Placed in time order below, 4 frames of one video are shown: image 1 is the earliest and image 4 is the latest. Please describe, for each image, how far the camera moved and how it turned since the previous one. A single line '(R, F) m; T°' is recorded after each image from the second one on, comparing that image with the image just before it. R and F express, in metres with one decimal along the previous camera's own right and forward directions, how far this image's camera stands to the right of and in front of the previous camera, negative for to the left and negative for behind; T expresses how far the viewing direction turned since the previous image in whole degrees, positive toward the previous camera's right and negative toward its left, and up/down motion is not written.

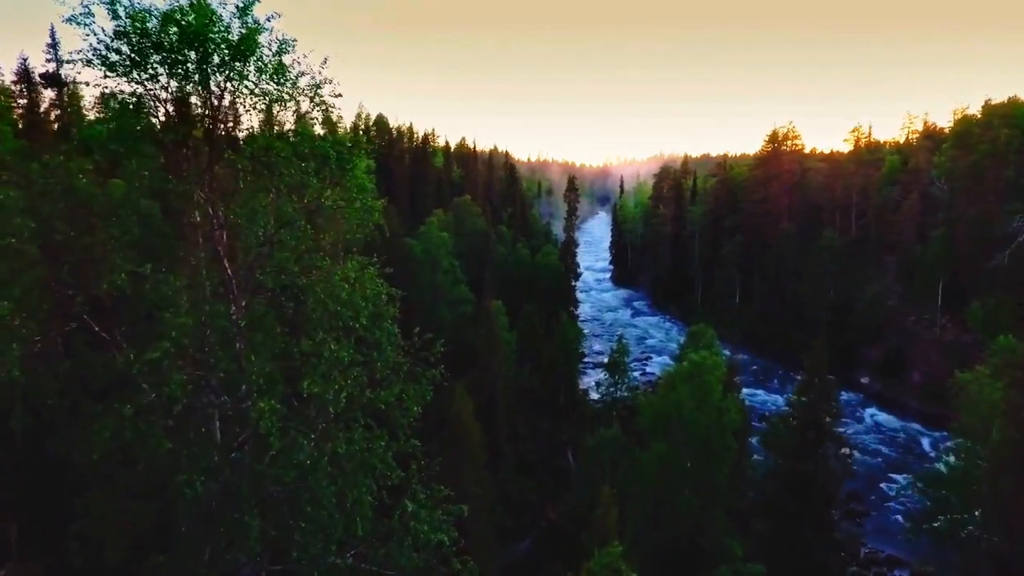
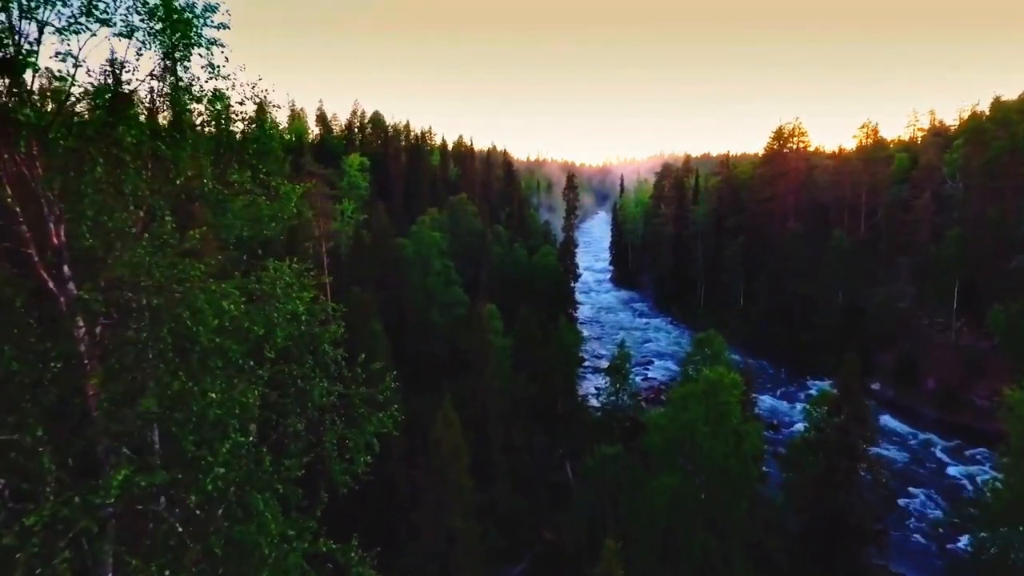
(+0.3, +2.5) m; 0°
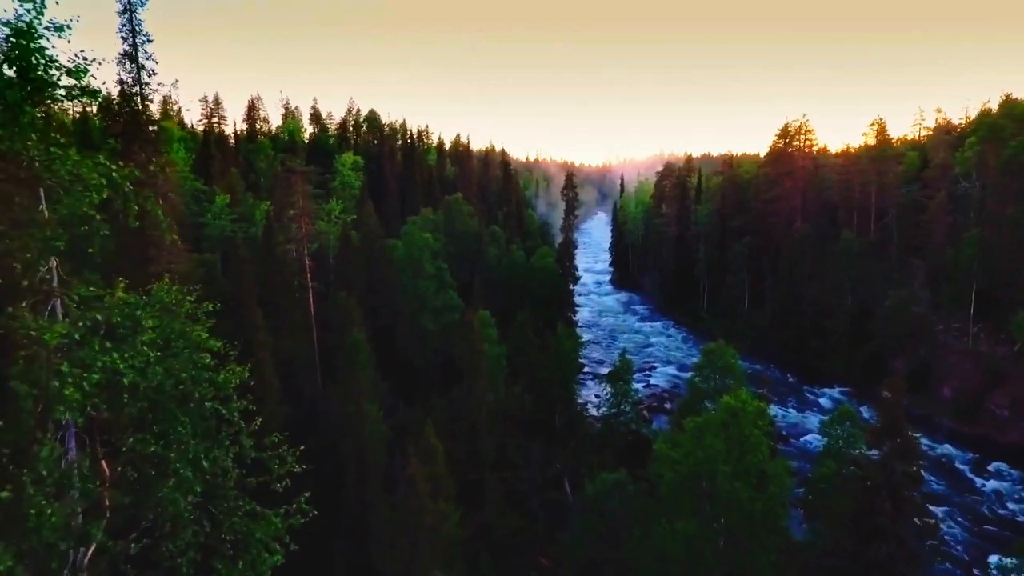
(+0.3, +2.6) m; 0°
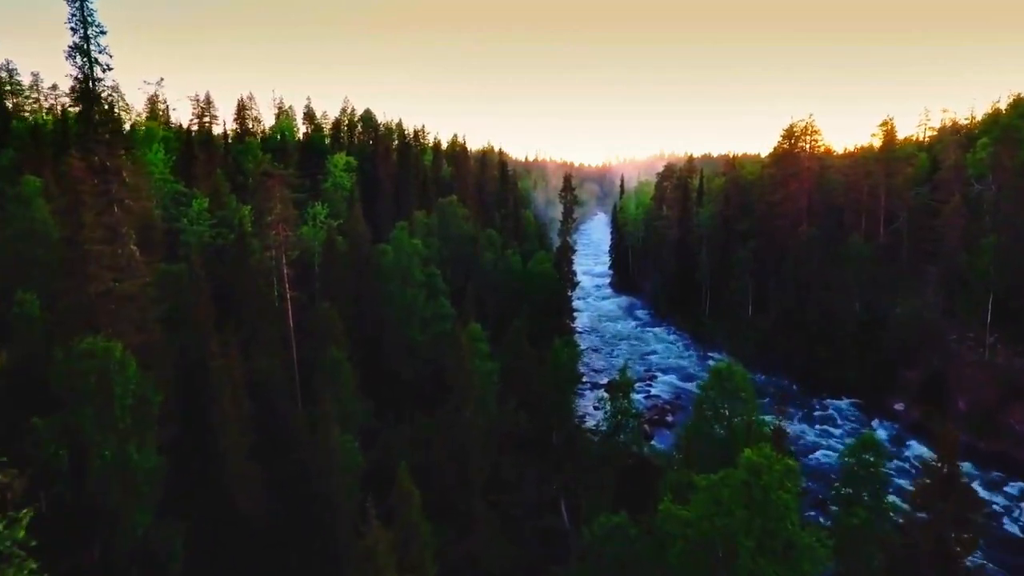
(+0.4, +2.4) m; 0°
